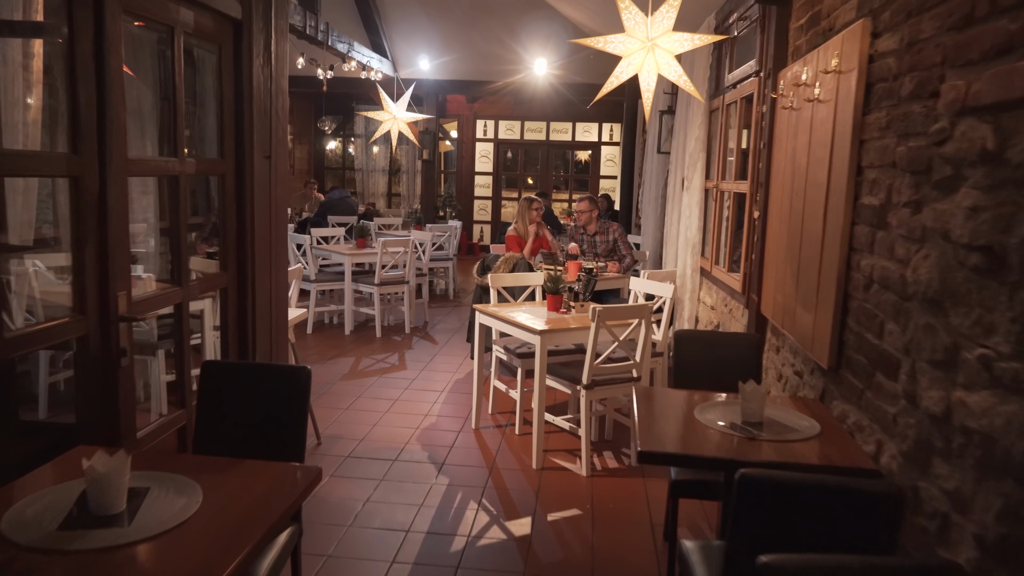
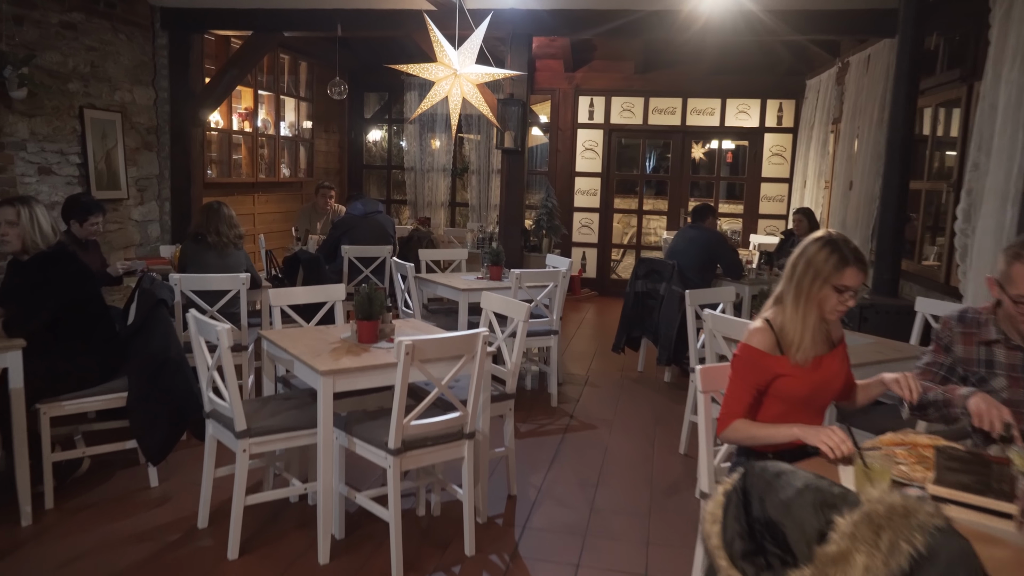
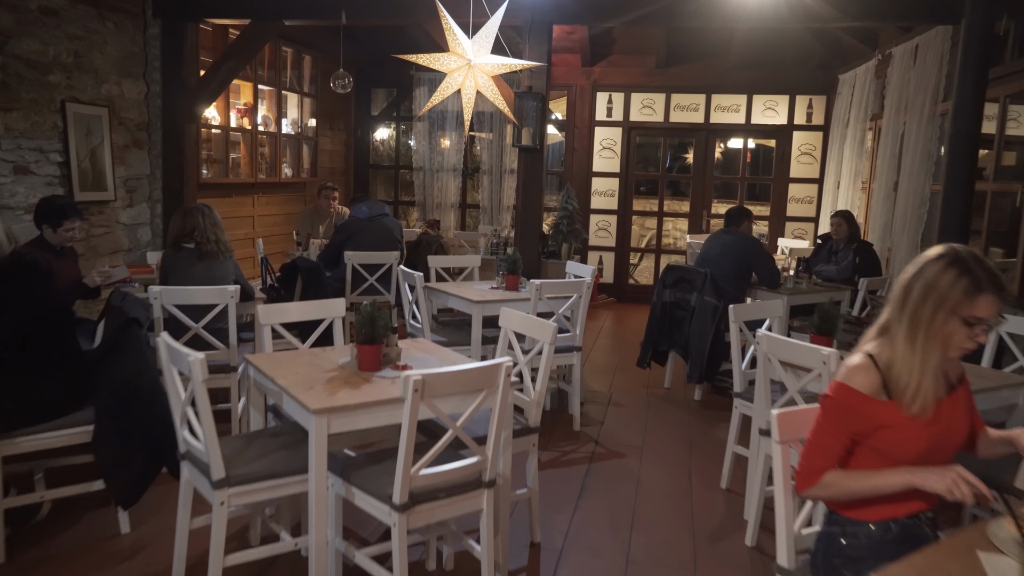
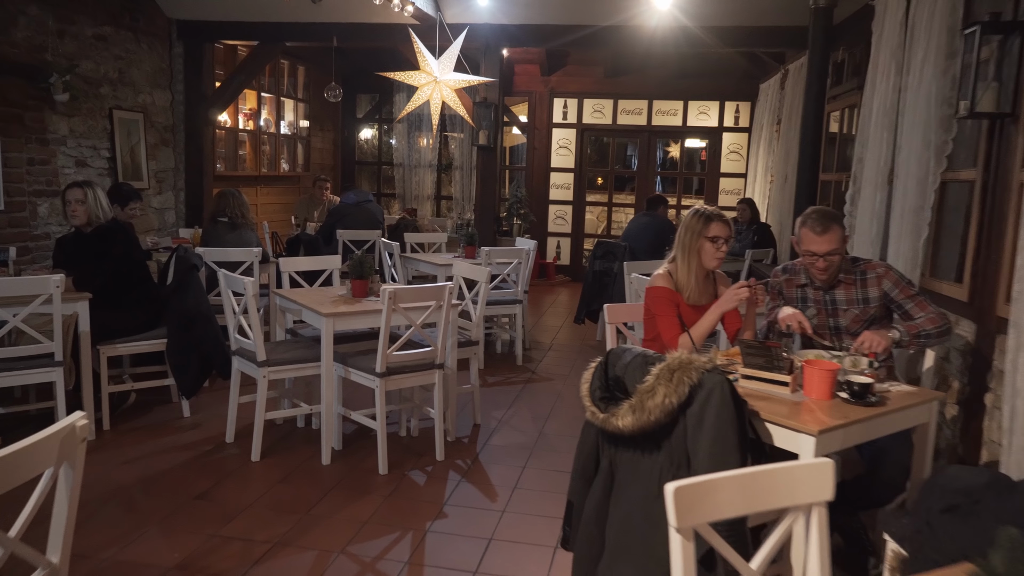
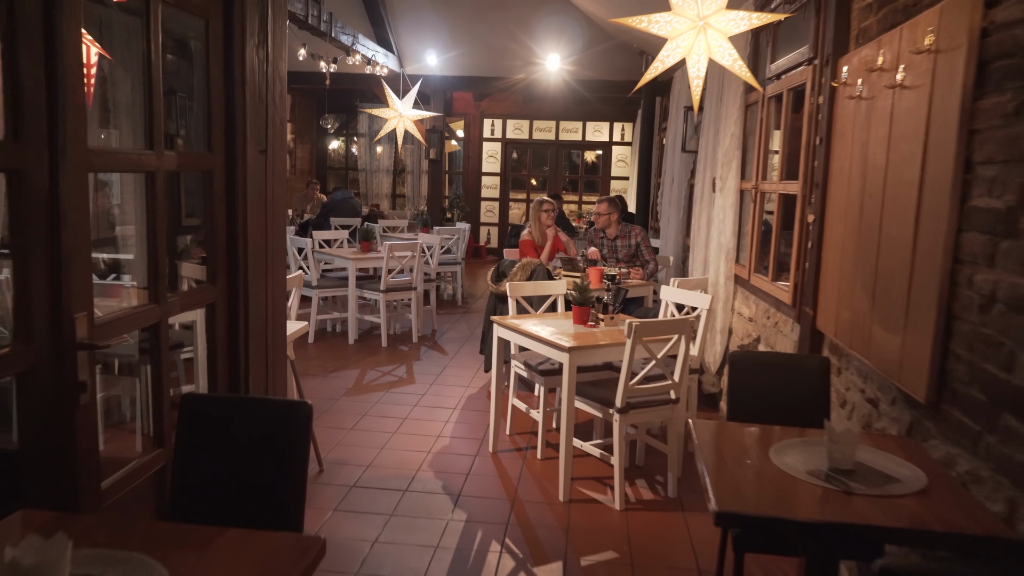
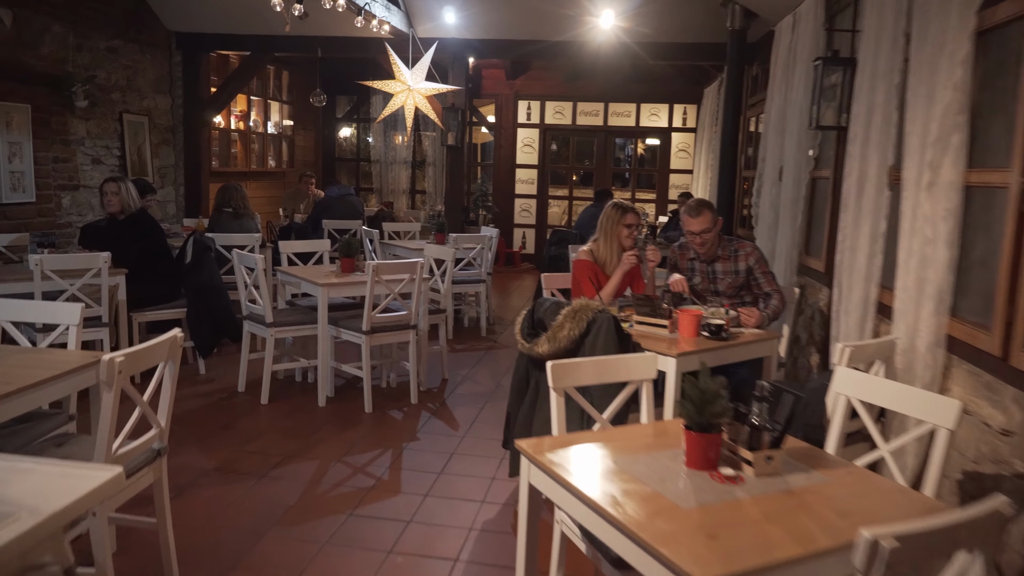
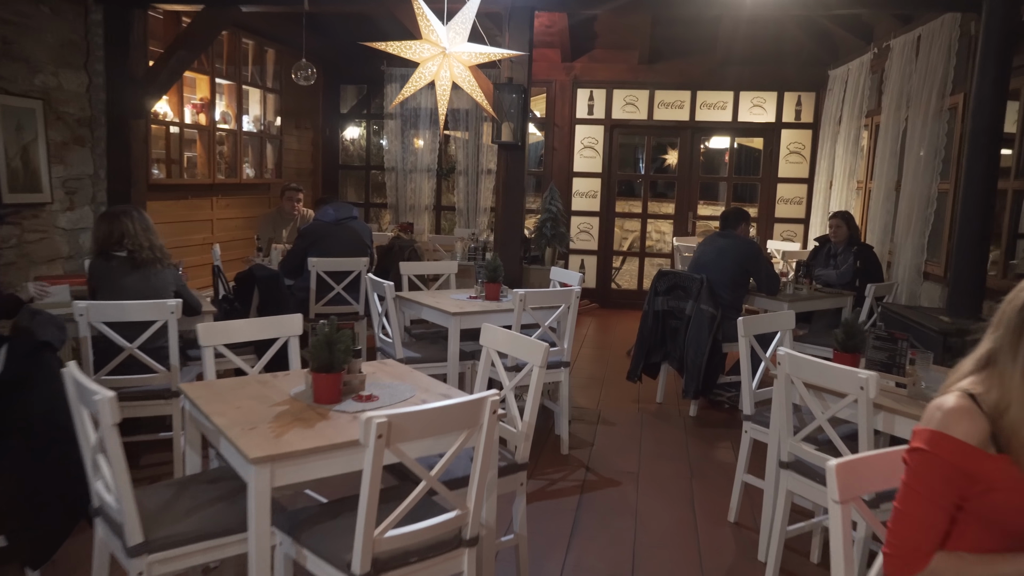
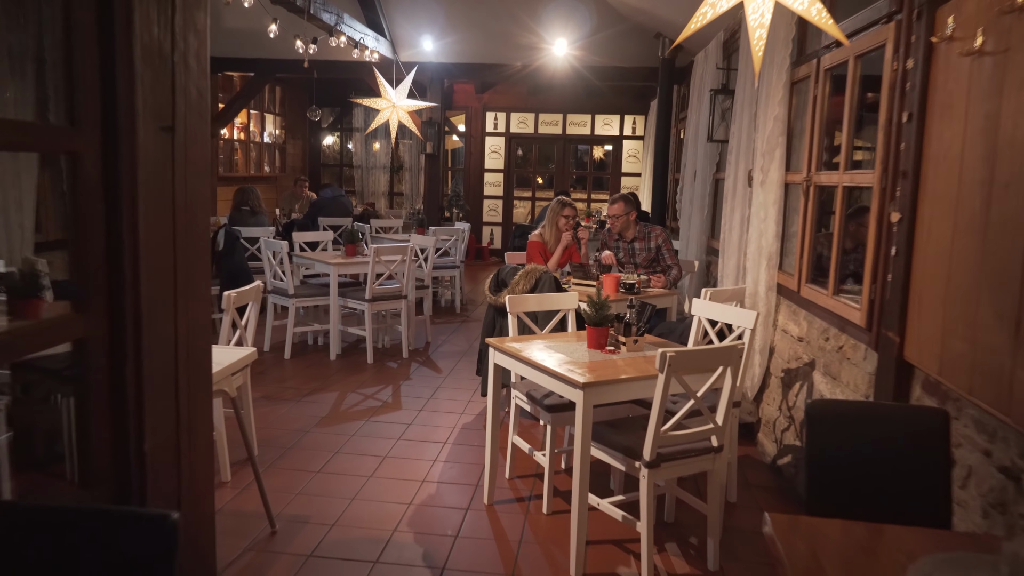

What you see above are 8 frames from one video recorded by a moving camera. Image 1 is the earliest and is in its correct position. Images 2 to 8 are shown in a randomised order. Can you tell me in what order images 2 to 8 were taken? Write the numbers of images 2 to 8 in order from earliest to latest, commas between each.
5, 8, 6, 4, 2, 3, 7
